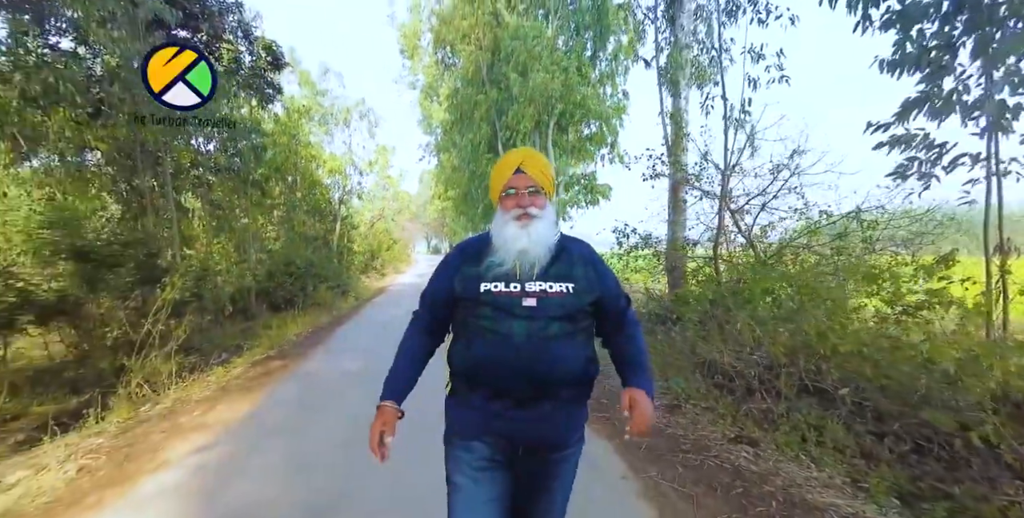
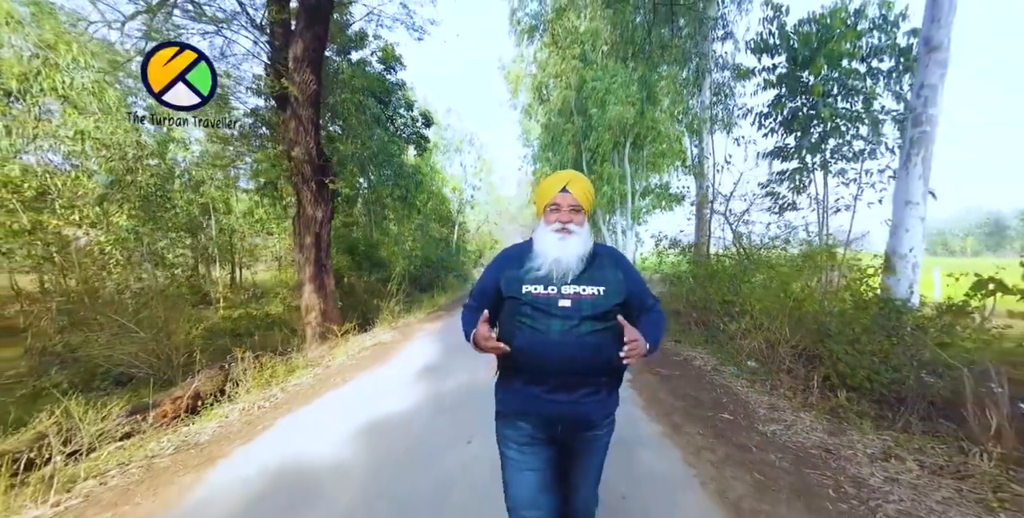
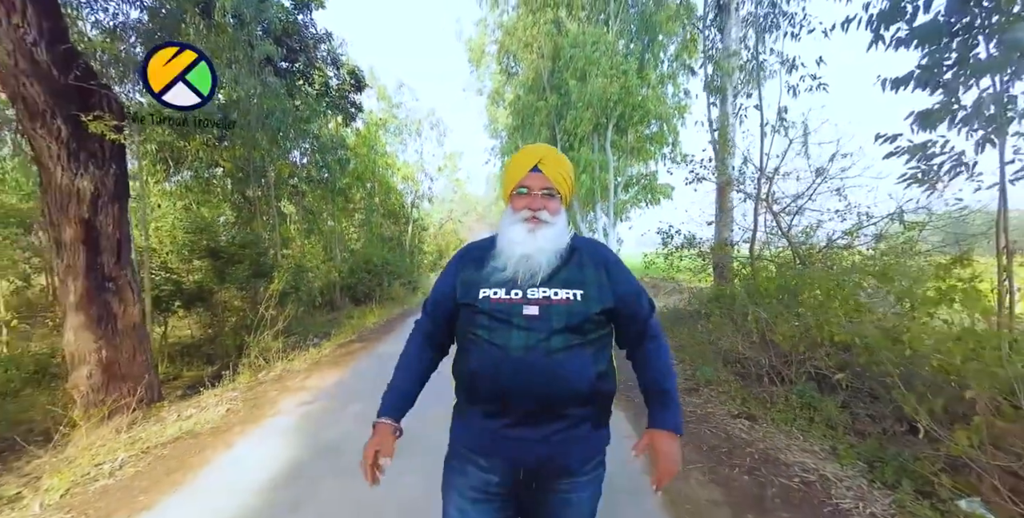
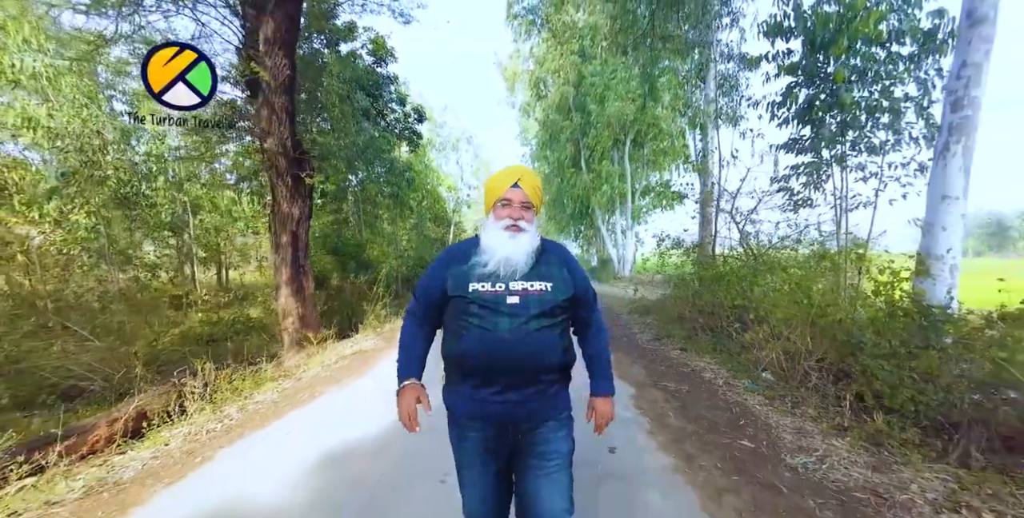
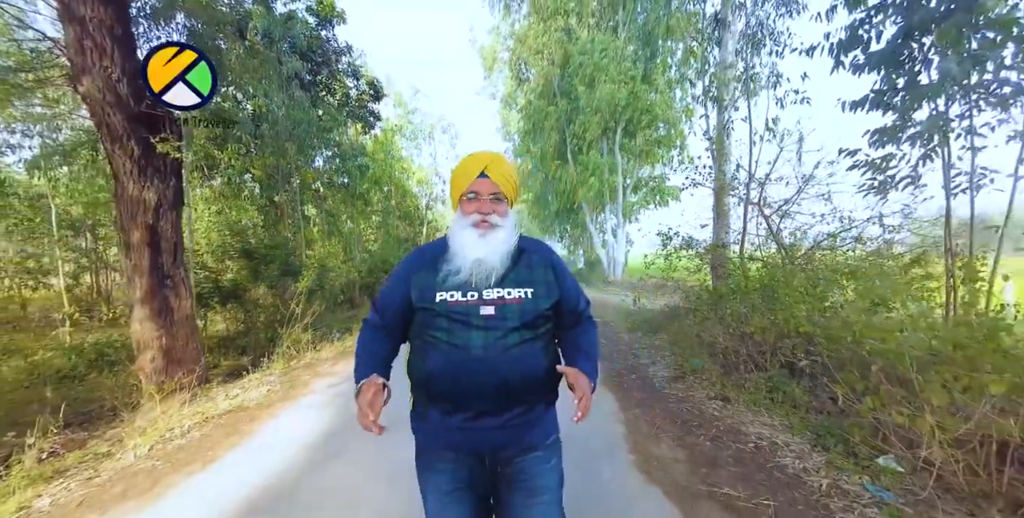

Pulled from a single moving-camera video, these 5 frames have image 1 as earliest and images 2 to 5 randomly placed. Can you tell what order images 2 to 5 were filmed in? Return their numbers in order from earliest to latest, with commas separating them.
3, 5, 4, 2
